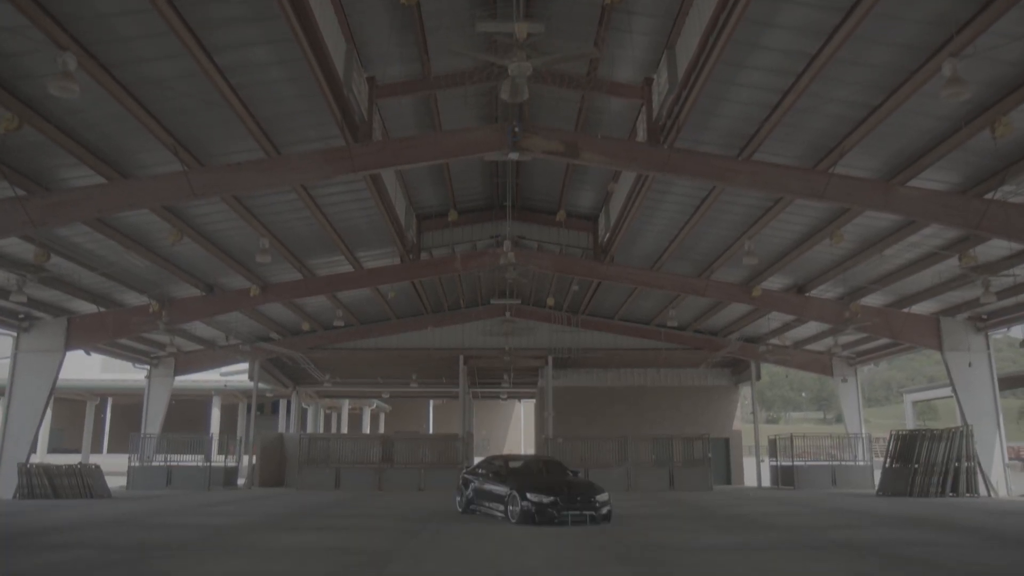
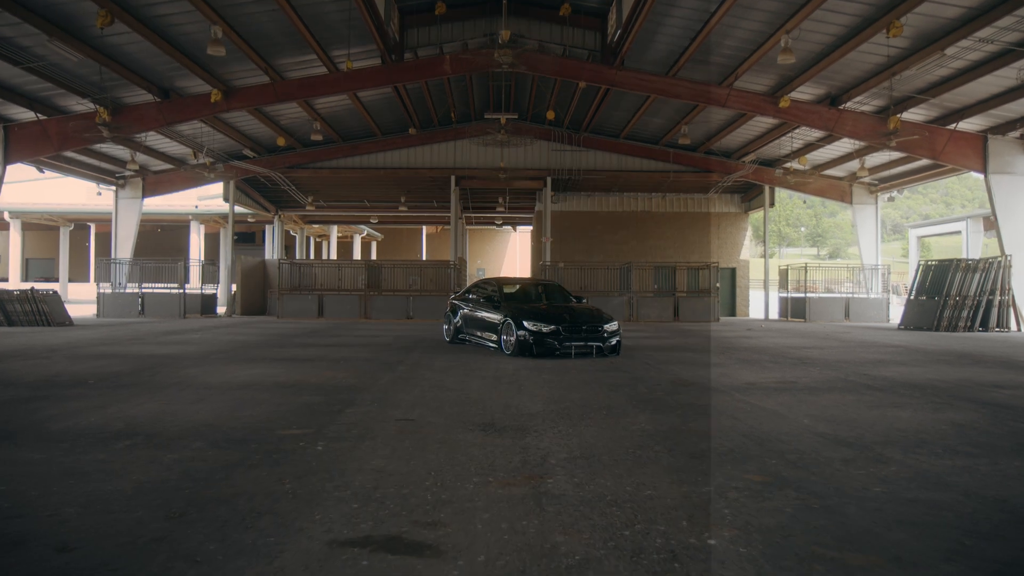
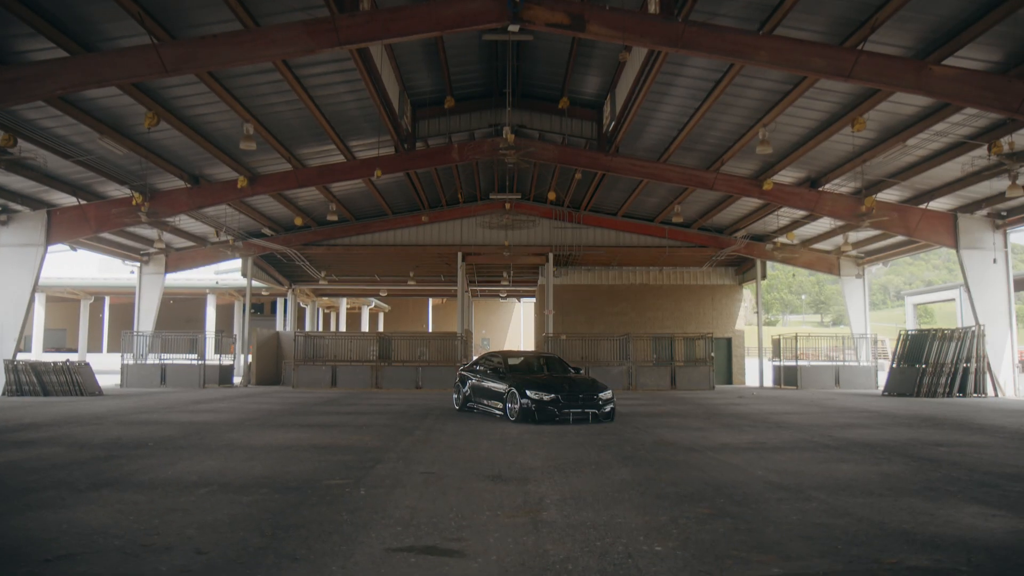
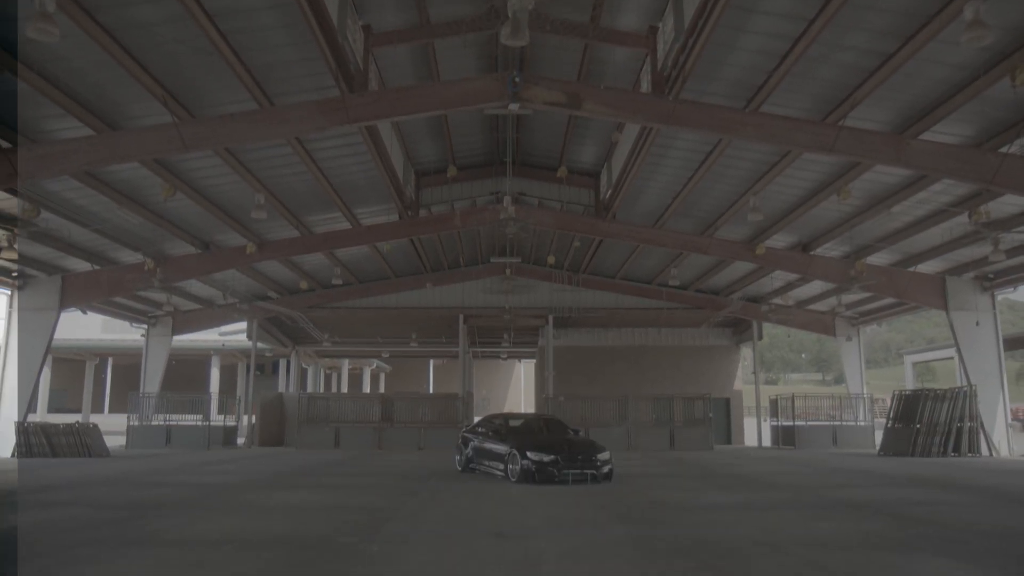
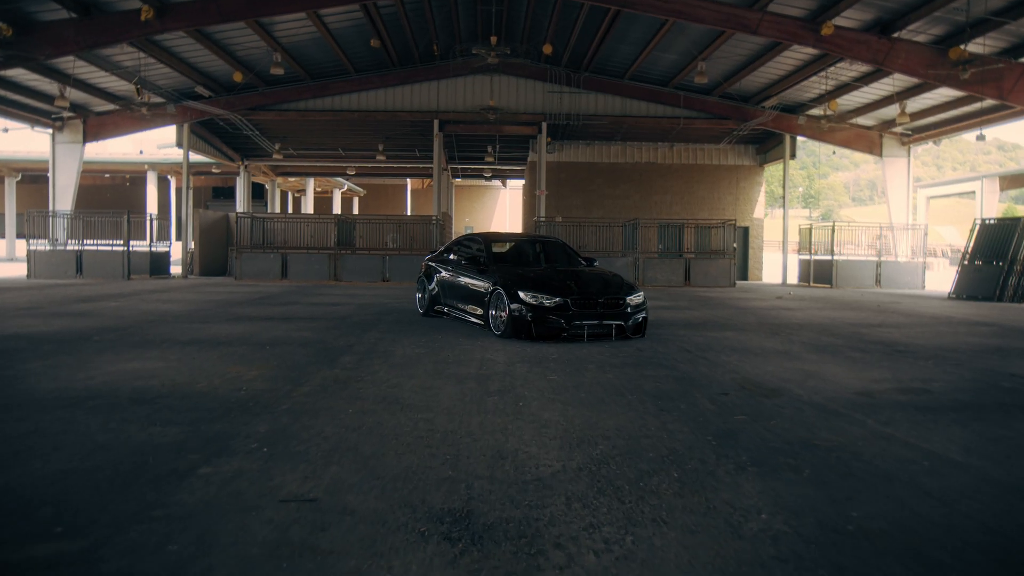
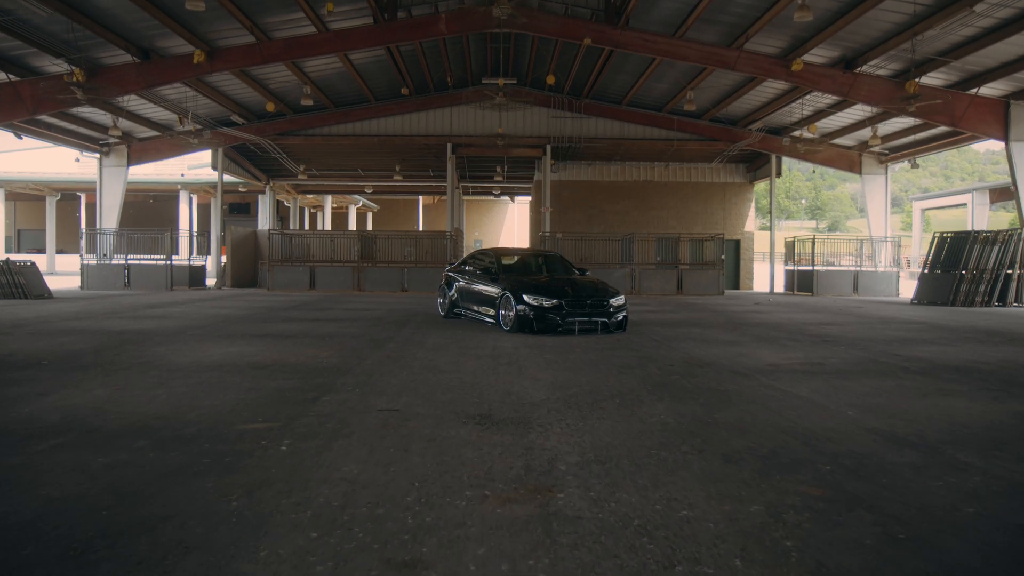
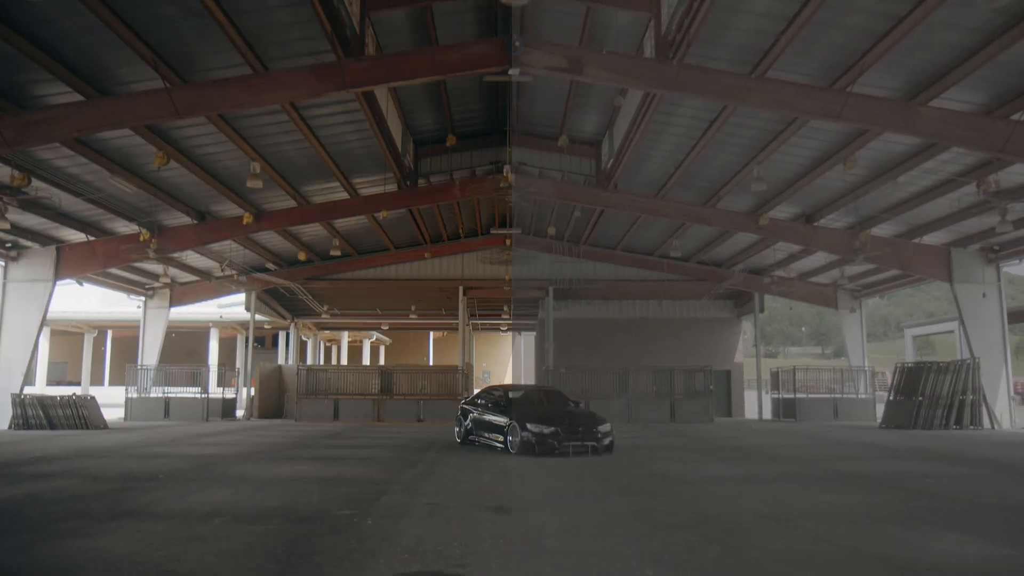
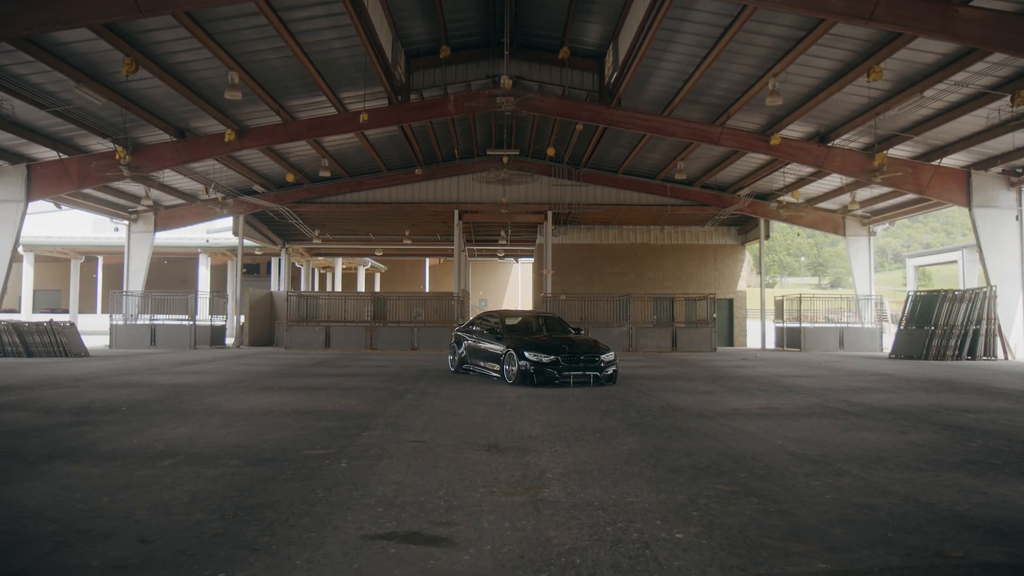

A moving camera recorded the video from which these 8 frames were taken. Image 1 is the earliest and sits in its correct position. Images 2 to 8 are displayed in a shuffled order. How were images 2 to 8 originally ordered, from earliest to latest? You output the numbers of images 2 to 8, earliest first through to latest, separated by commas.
4, 7, 3, 8, 2, 6, 5
